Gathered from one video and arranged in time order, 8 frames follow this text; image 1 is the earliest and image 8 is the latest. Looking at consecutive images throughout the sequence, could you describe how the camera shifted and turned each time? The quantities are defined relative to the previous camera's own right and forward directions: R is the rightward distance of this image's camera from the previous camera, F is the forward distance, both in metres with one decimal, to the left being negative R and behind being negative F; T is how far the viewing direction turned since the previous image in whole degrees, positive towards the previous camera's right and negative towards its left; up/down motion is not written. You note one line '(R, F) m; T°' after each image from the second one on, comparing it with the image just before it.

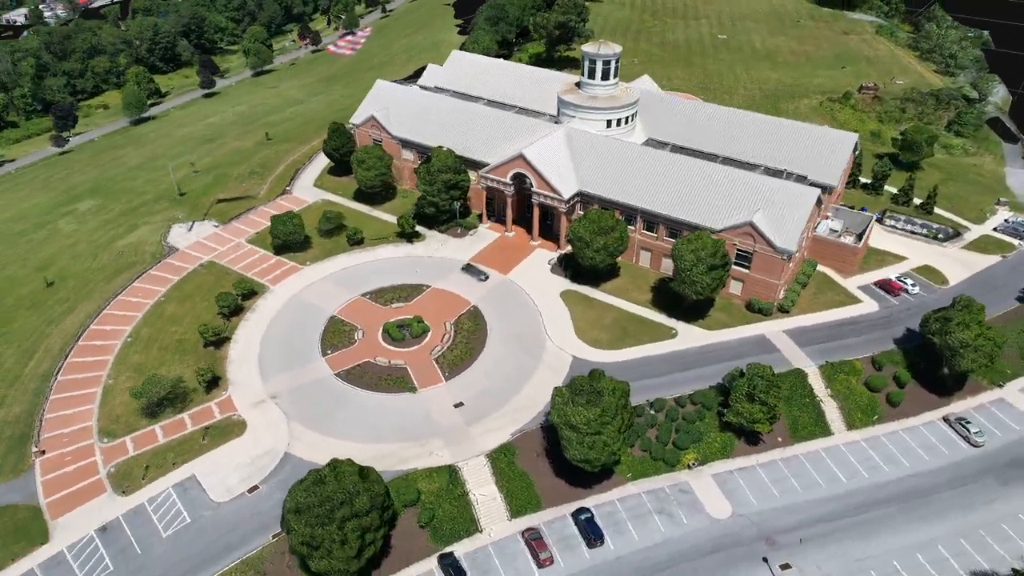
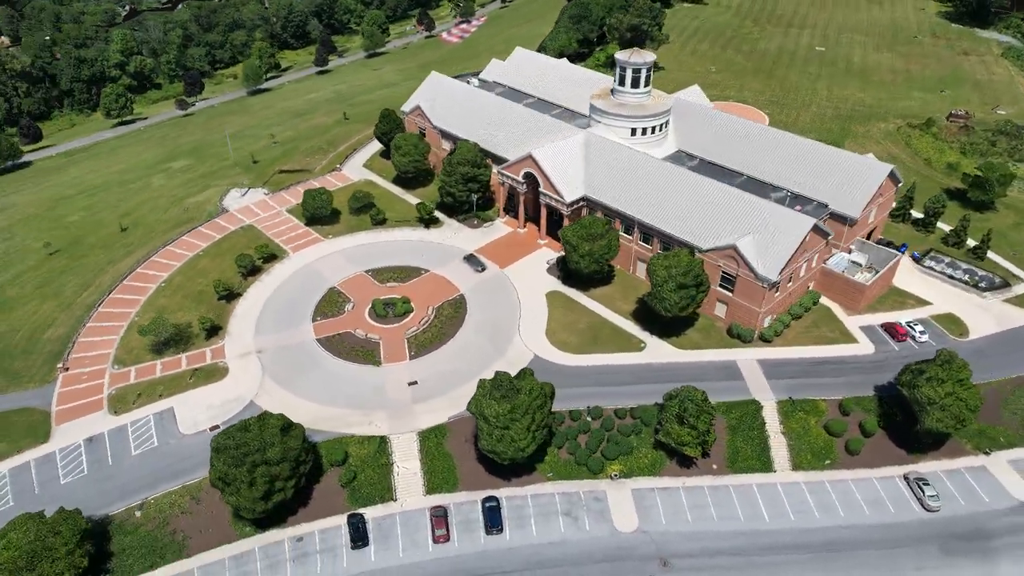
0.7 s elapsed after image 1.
(+13.7, -1.3) m; -11°
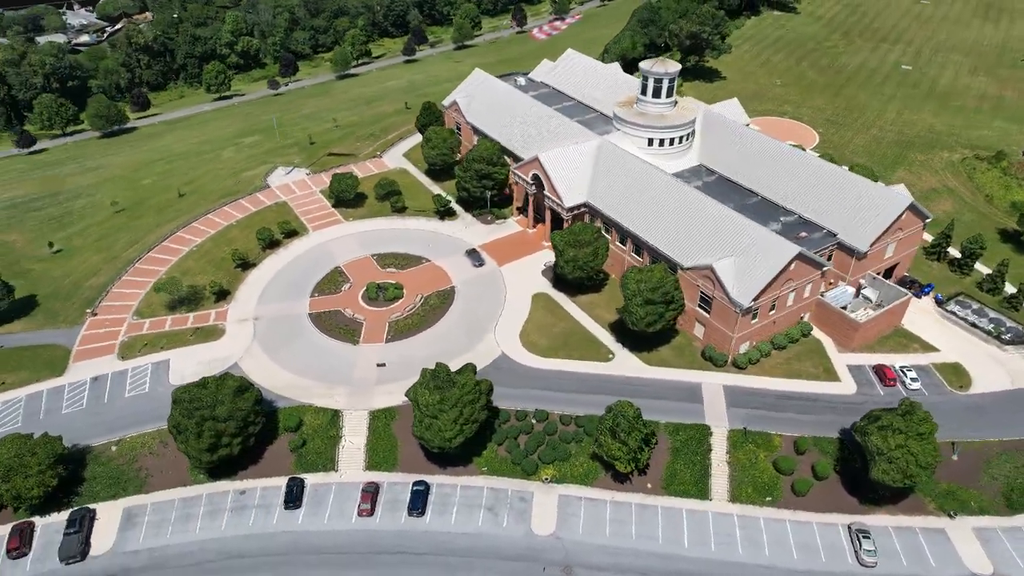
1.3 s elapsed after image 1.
(+11.8, -0.6) m; -9°
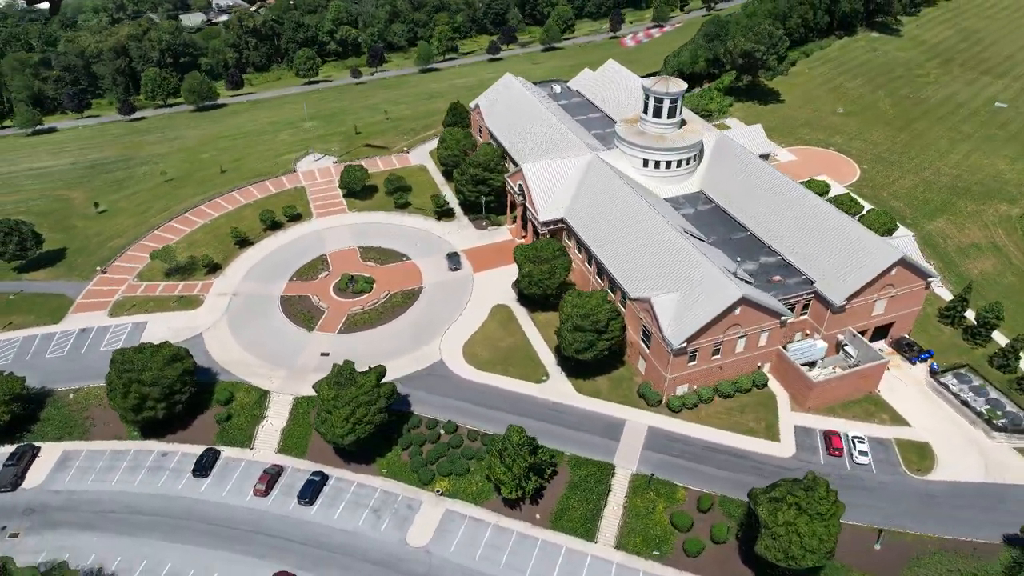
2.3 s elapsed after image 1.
(+15.3, +1.8) m; -10°
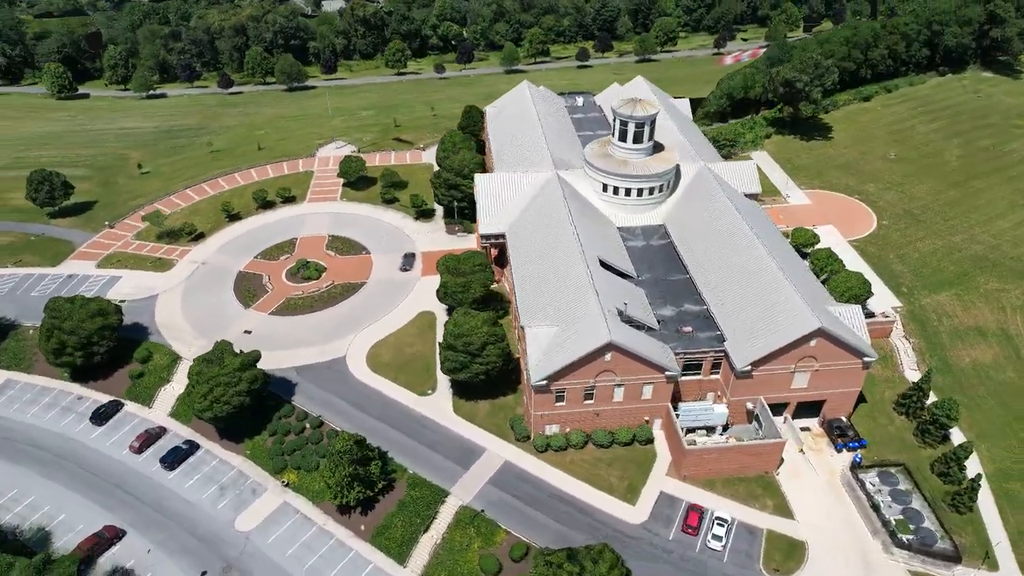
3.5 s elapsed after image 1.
(+20.1, +3.5) m; -12°
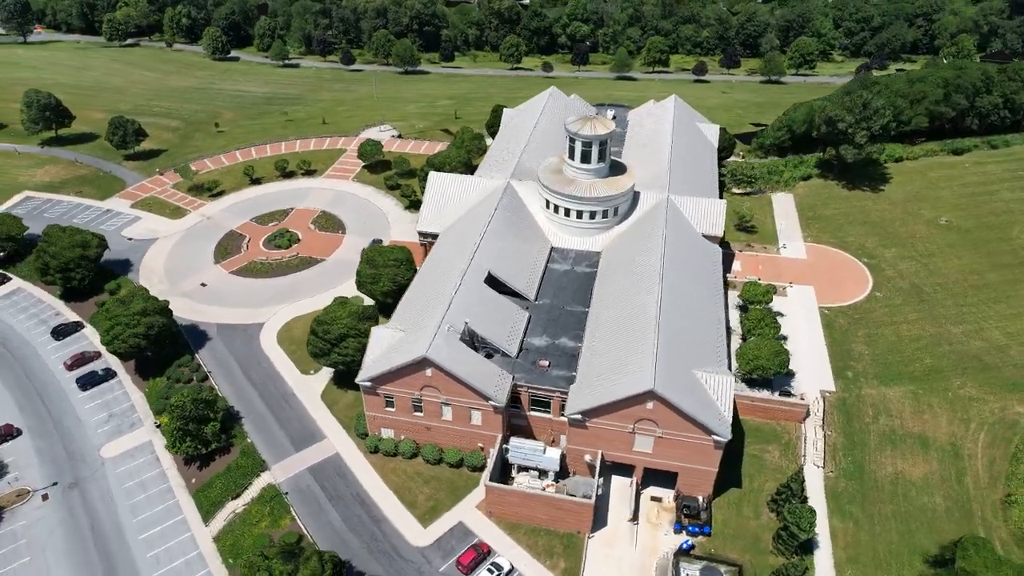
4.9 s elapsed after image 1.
(+23.4, +4.1) m; -14°
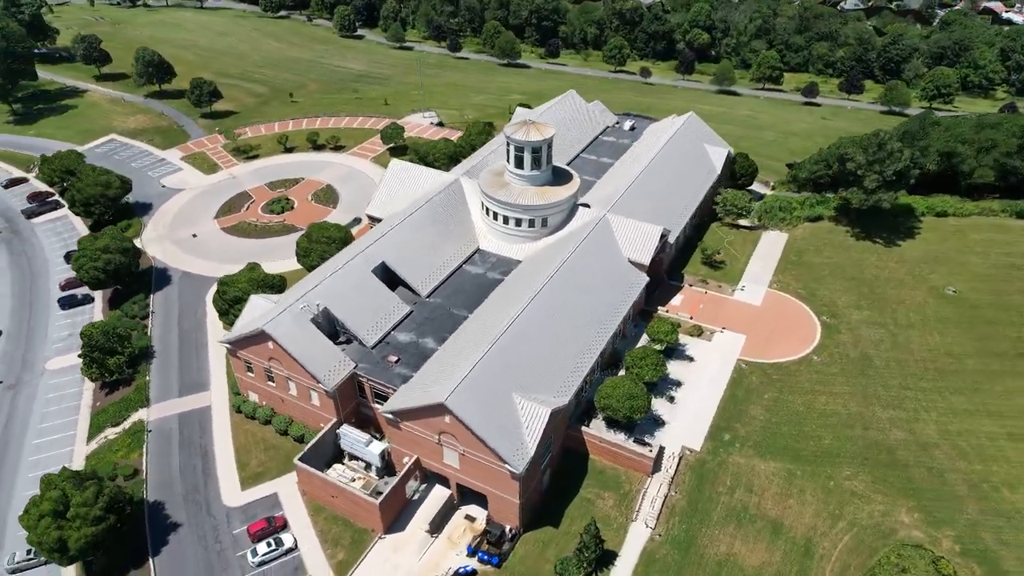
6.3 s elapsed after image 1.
(+21.7, +3.3) m; -13°
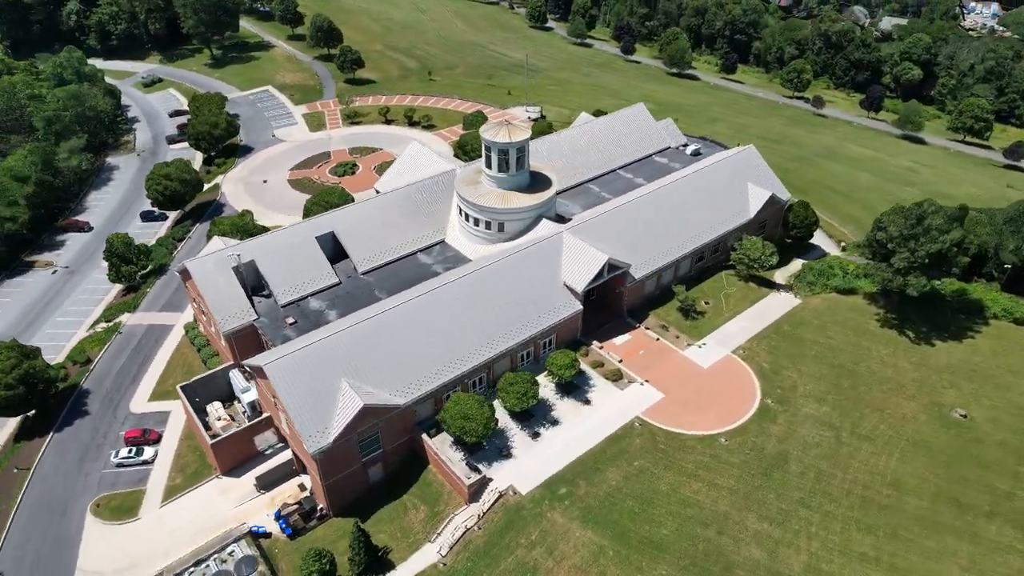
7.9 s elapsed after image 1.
(+23.4, +5.2) m; -18°
